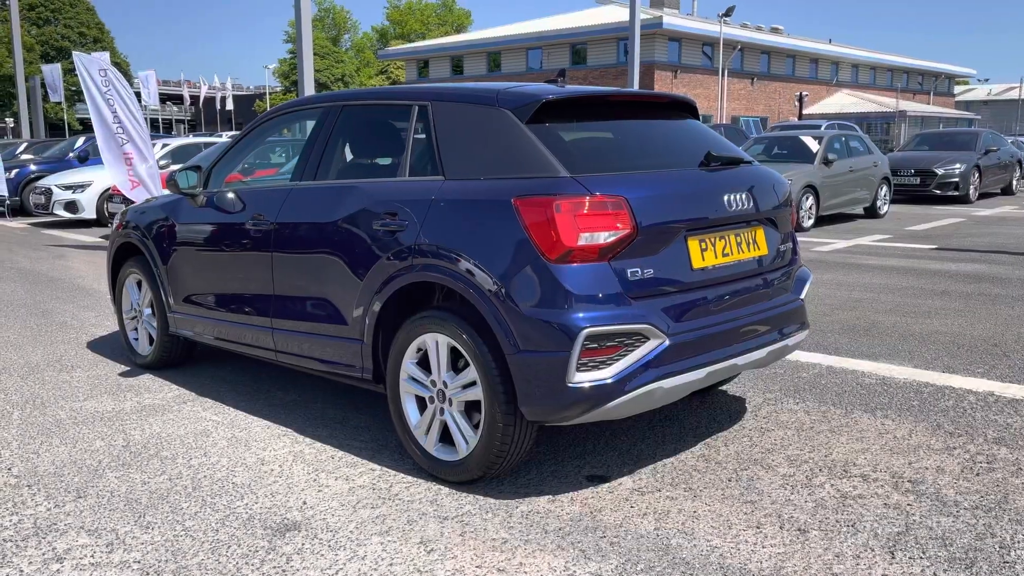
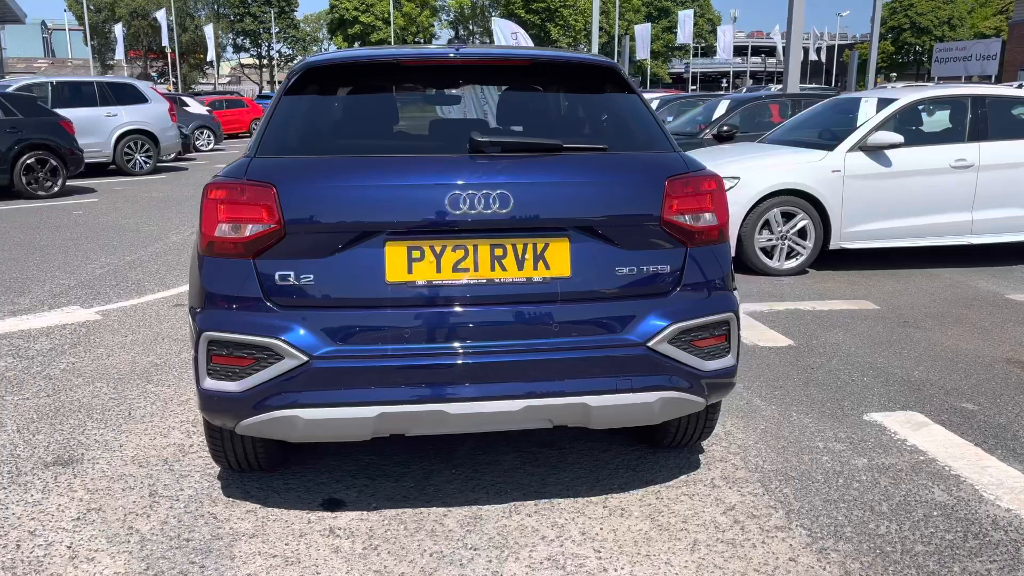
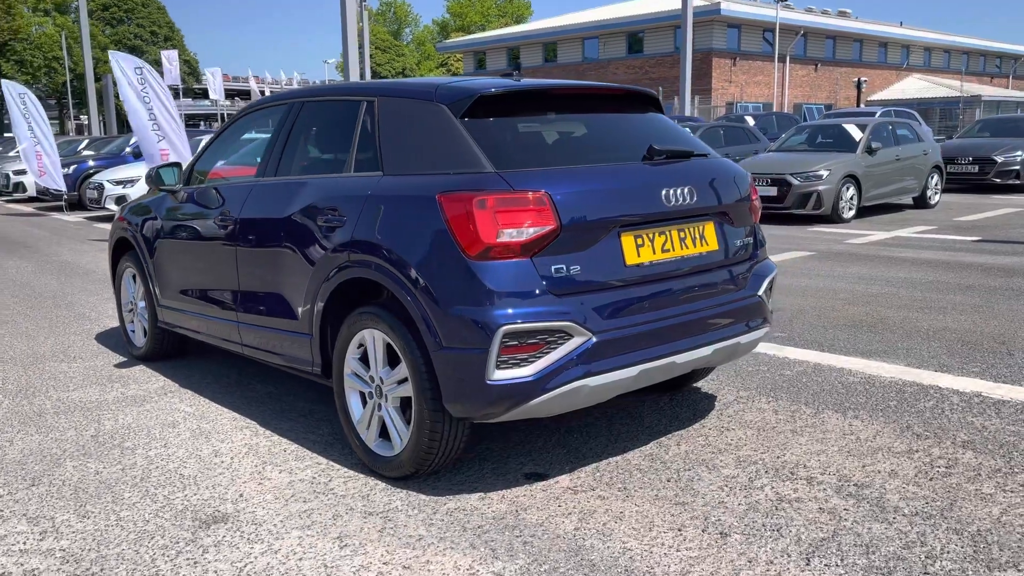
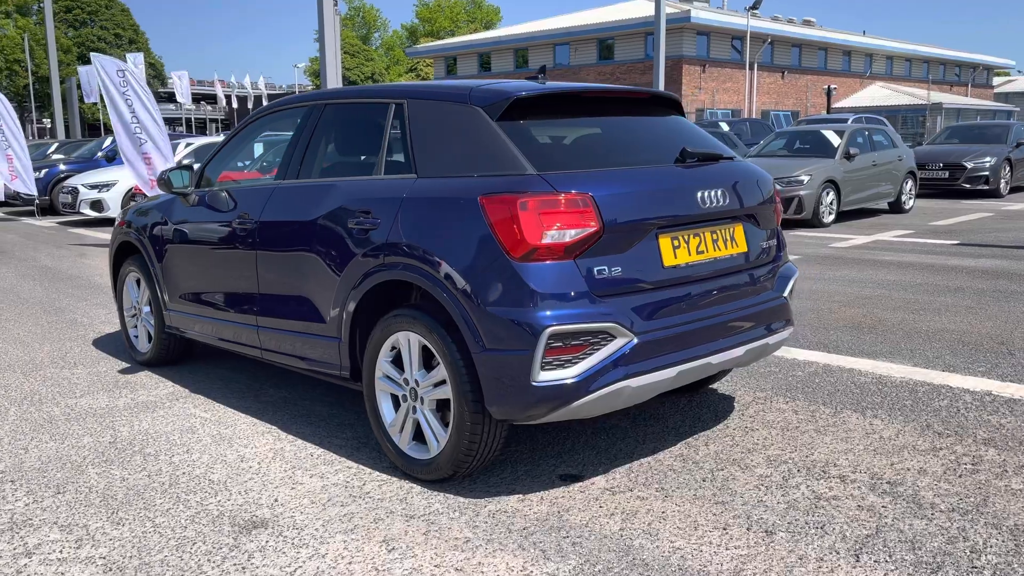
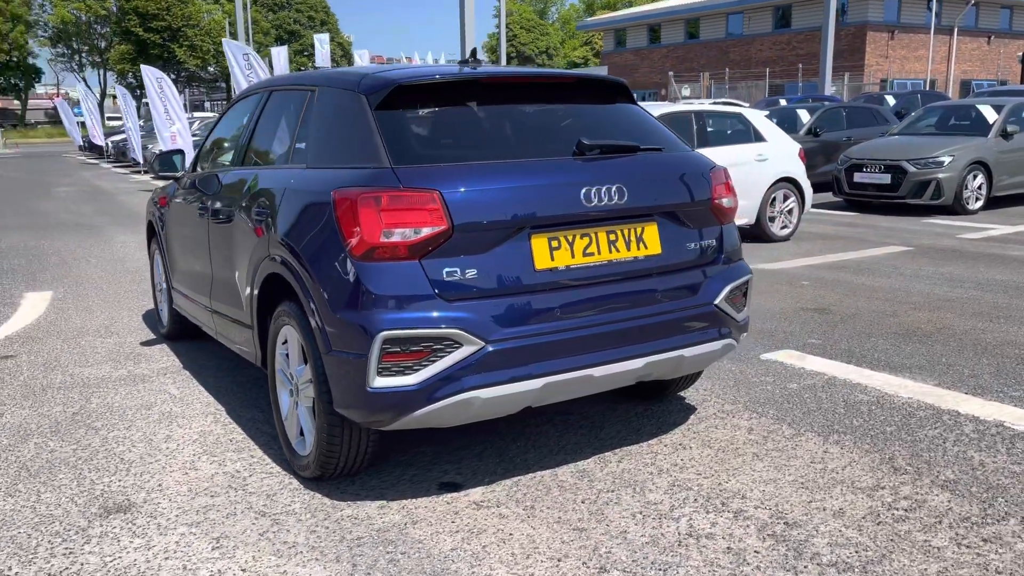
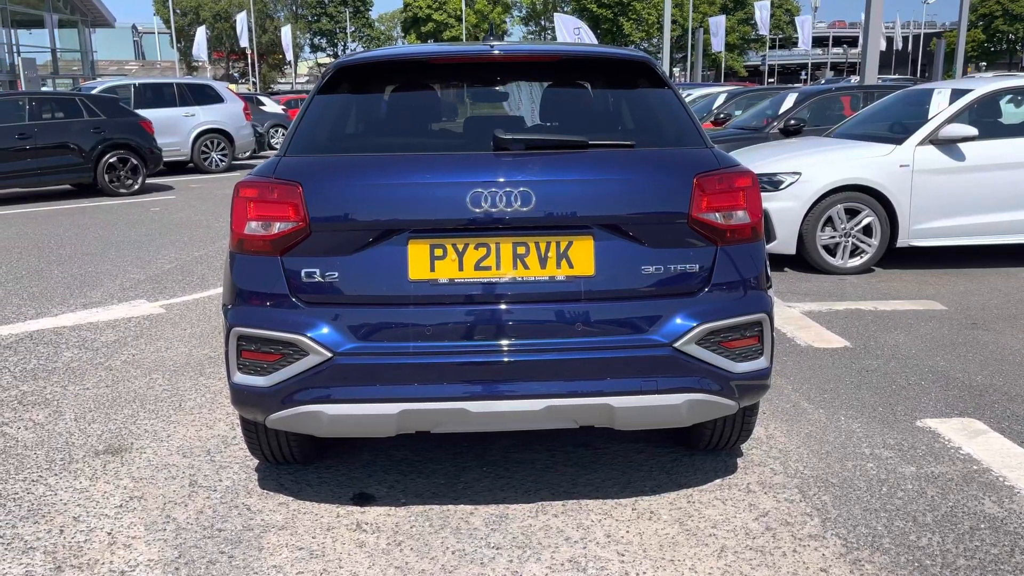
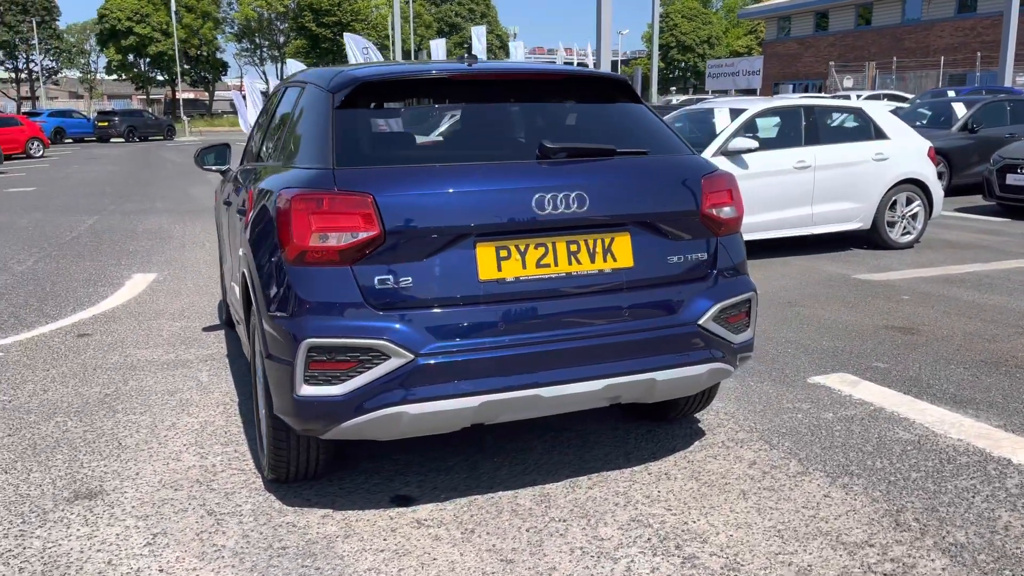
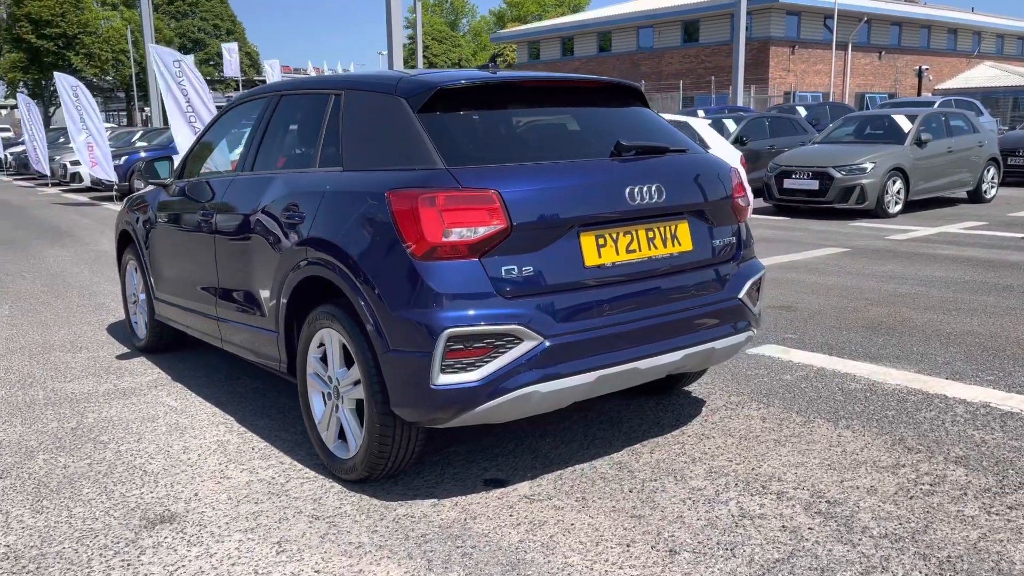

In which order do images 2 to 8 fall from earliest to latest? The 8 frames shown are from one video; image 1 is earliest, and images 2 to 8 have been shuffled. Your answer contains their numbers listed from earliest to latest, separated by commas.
4, 3, 8, 5, 7, 2, 6
